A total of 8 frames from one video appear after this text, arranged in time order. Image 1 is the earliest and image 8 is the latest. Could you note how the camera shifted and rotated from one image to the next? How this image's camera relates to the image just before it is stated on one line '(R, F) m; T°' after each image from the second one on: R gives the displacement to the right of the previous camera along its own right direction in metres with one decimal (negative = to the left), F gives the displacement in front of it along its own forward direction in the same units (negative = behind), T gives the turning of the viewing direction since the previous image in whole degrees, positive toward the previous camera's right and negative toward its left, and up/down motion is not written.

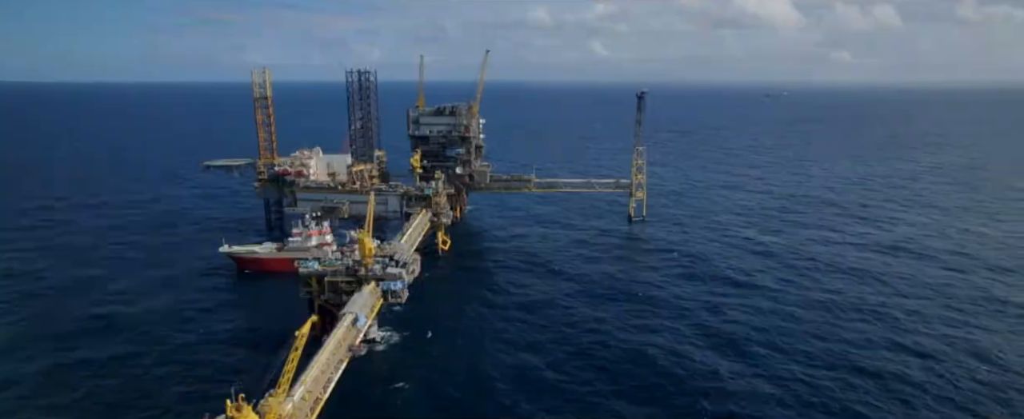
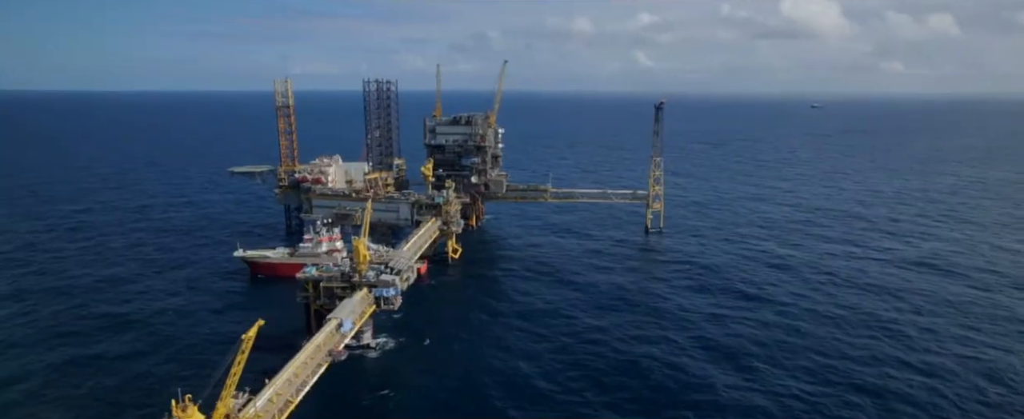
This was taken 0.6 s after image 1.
(+2.2, -0.2) m; -3°
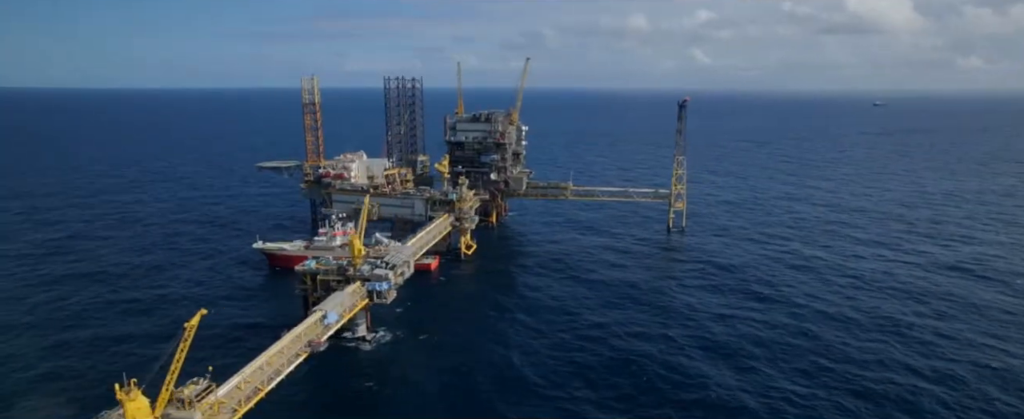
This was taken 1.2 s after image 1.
(+2.8, -0.2) m; -4°
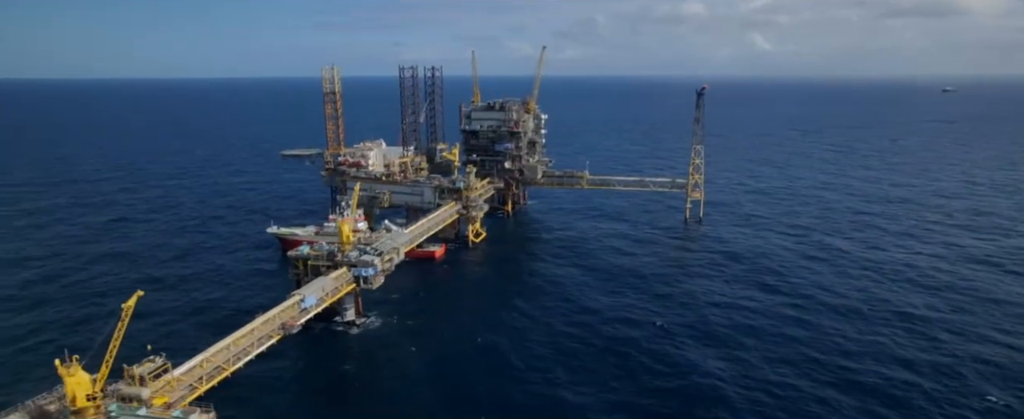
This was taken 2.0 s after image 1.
(+3.2, -0.2) m; -3°
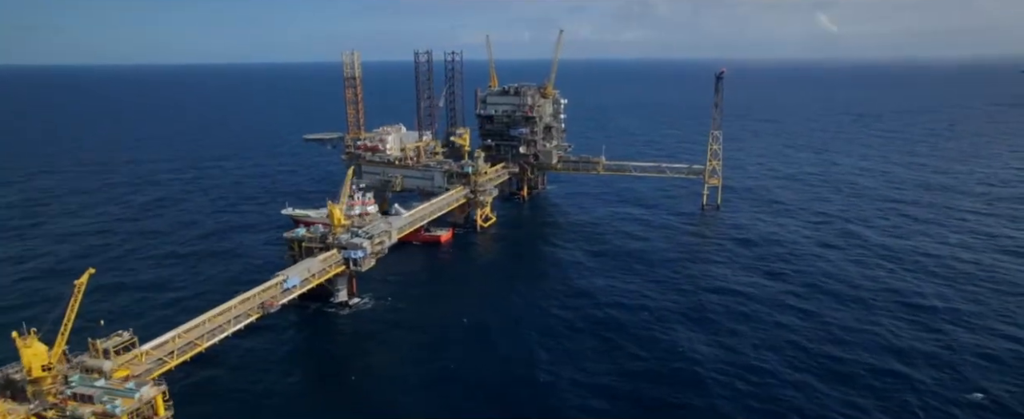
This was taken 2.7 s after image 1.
(+3.1, -0.3) m; -3°
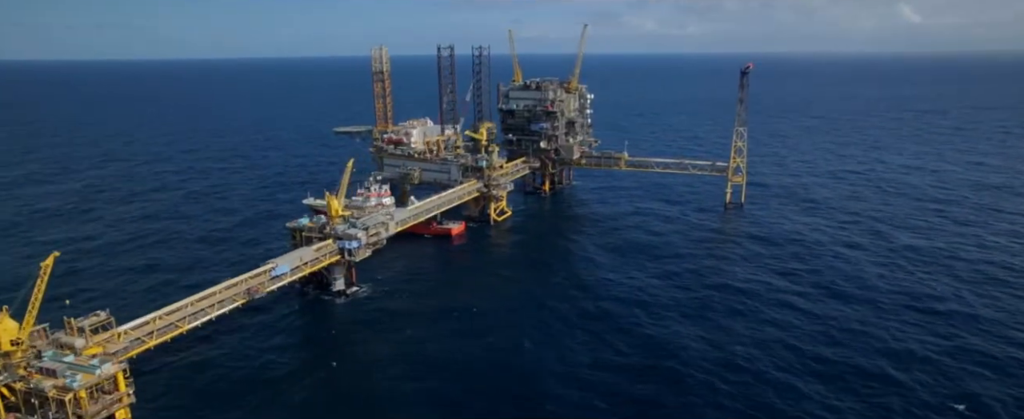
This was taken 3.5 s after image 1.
(+3.4, -0.4) m; -4°
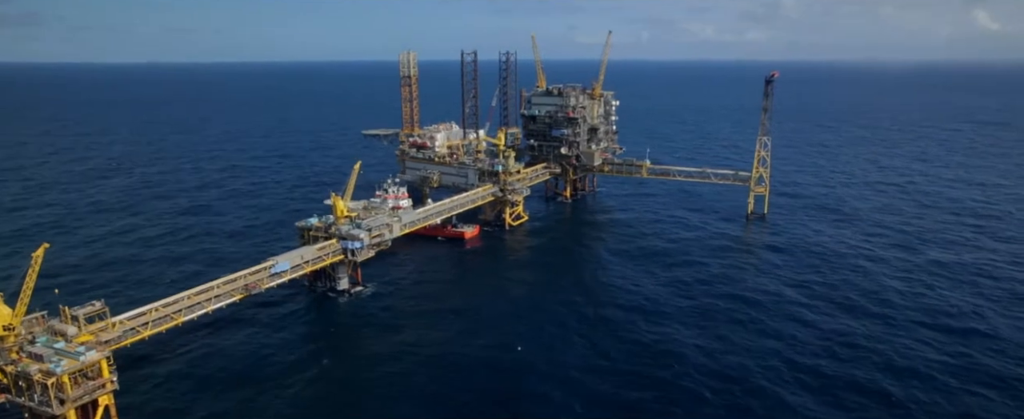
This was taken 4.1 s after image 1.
(+2.4, -0.4) m; -3°
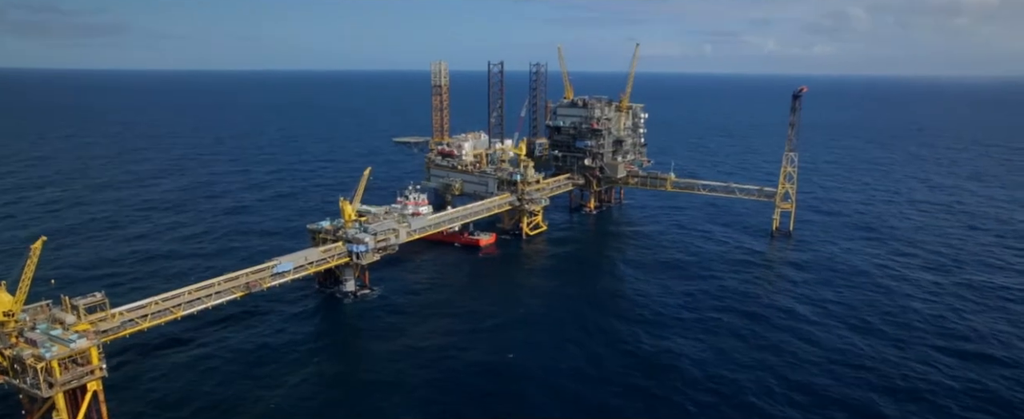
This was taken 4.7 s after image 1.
(+2.7, -0.5) m; -4°
